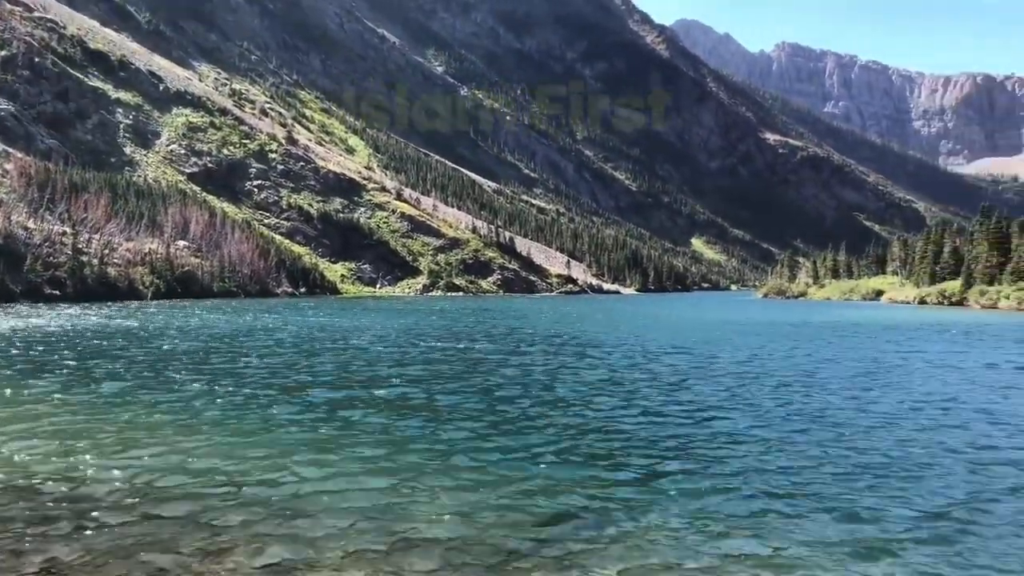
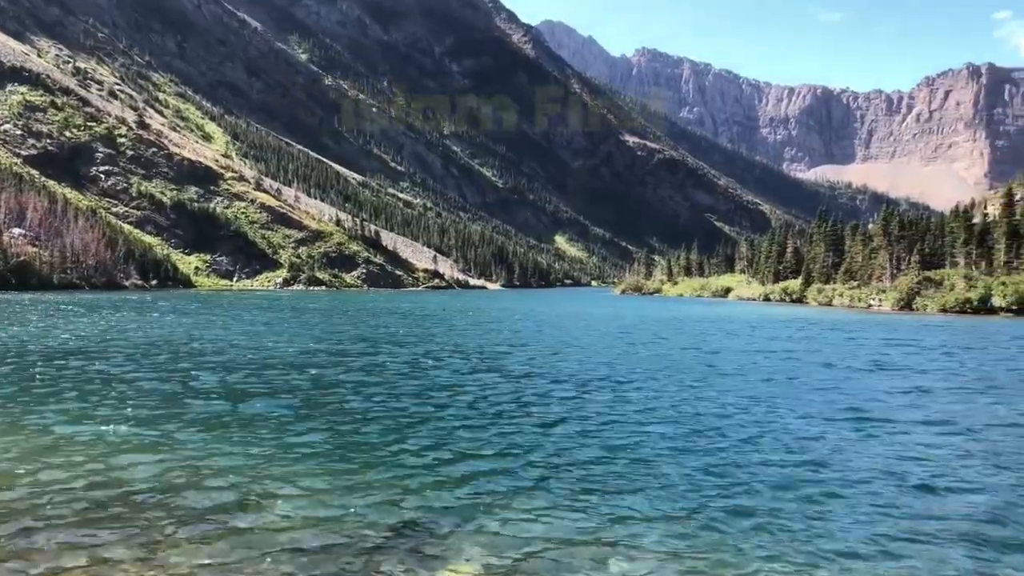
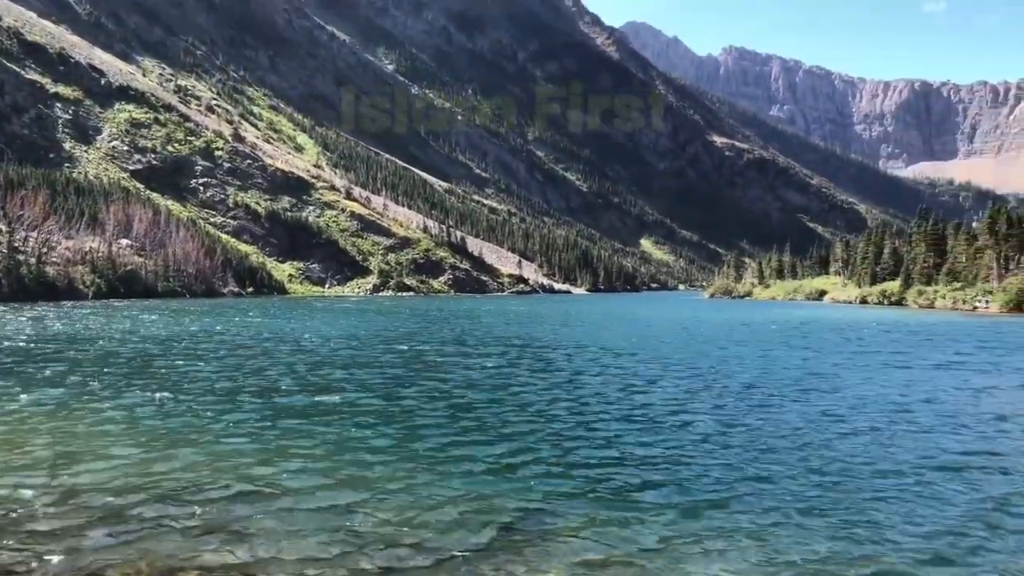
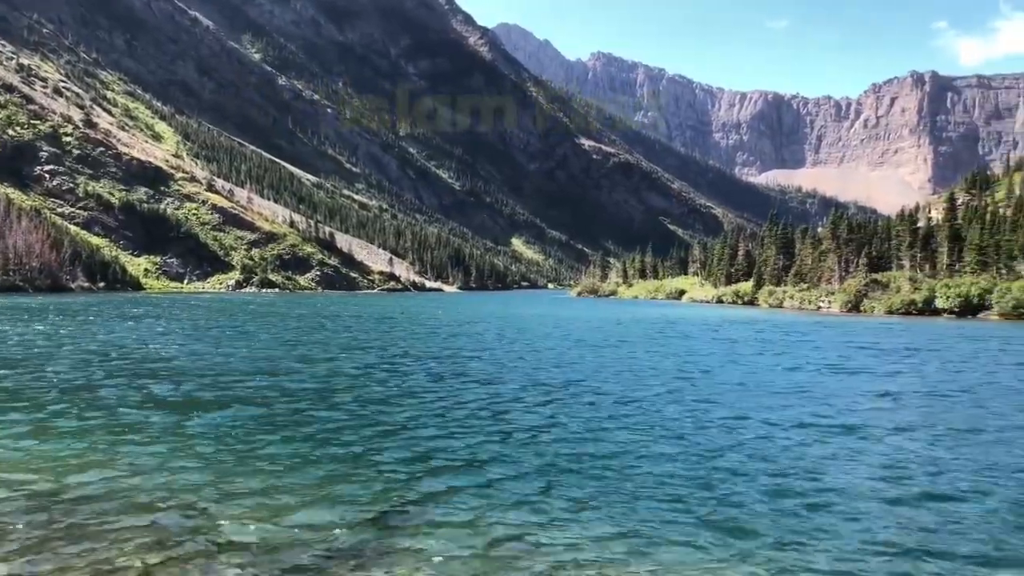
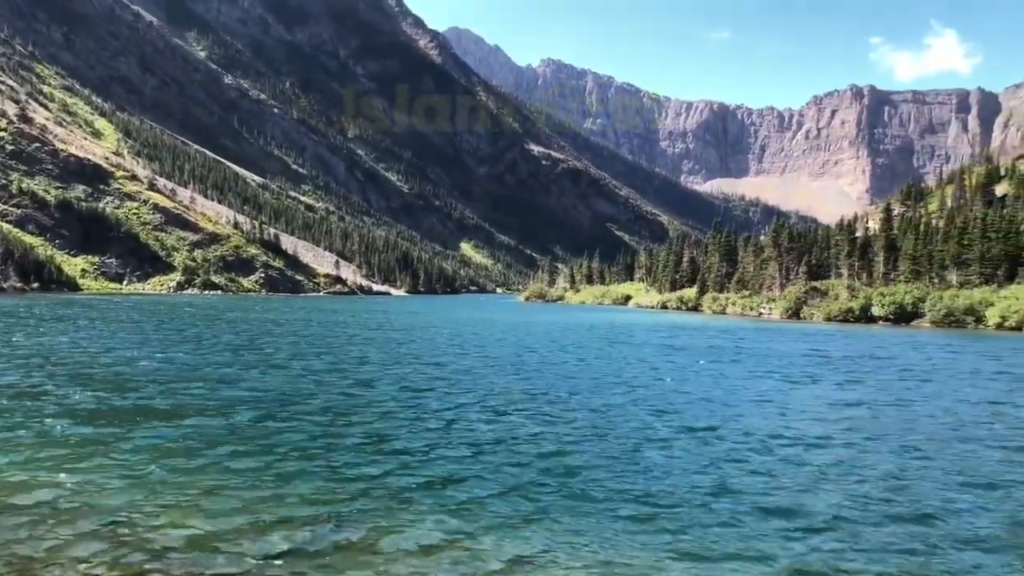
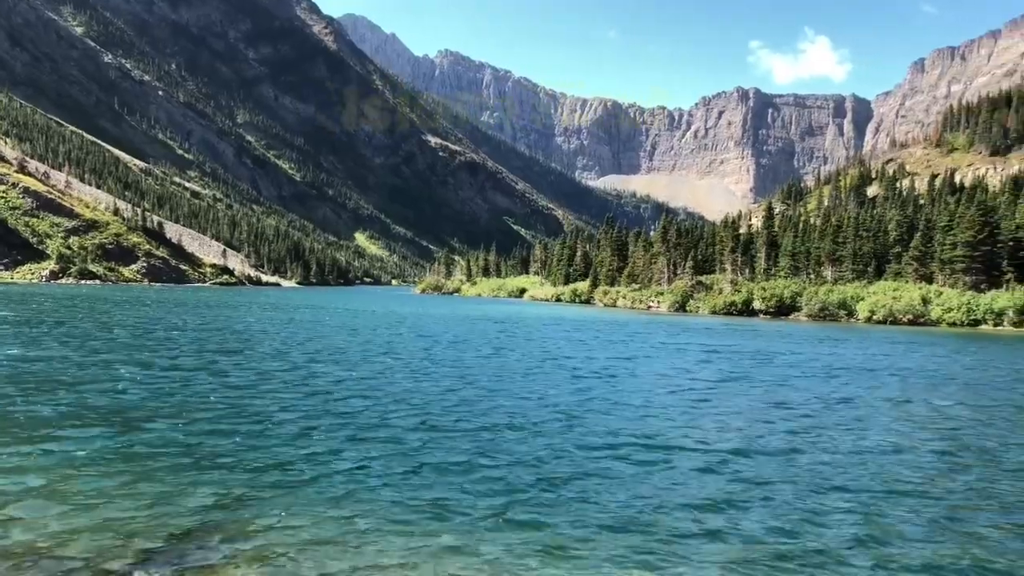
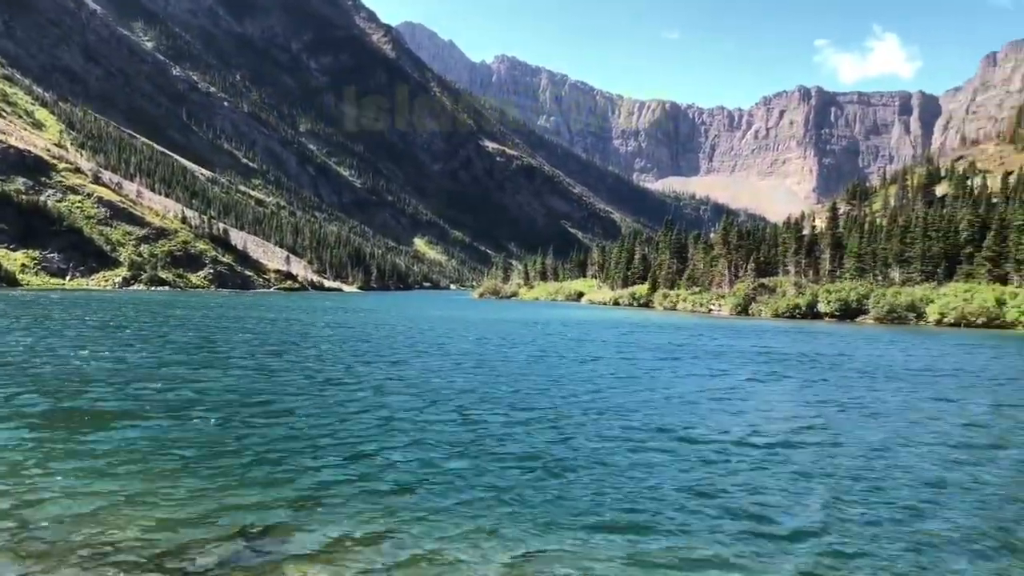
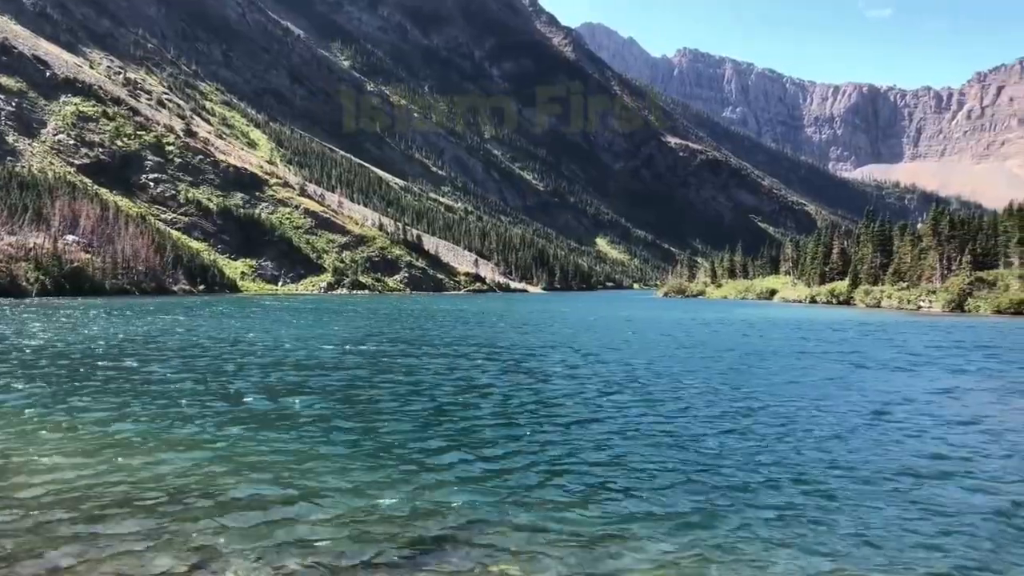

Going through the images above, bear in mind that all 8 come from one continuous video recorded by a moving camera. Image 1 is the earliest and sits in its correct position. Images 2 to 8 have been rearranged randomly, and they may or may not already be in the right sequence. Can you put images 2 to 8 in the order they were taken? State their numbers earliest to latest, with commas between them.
3, 8, 2, 4, 5, 7, 6
